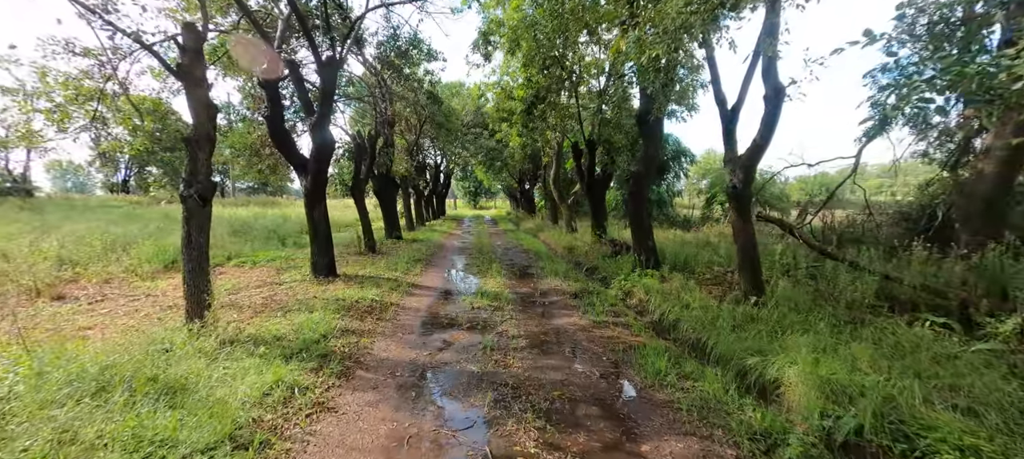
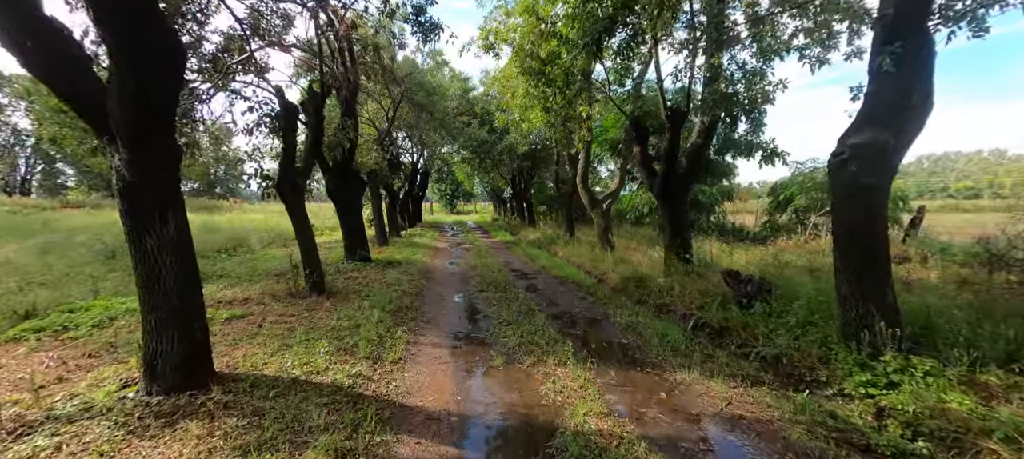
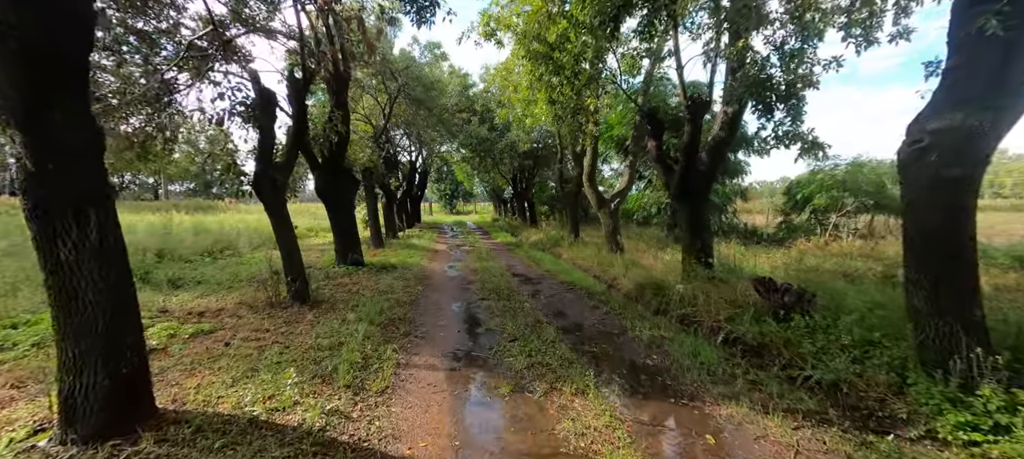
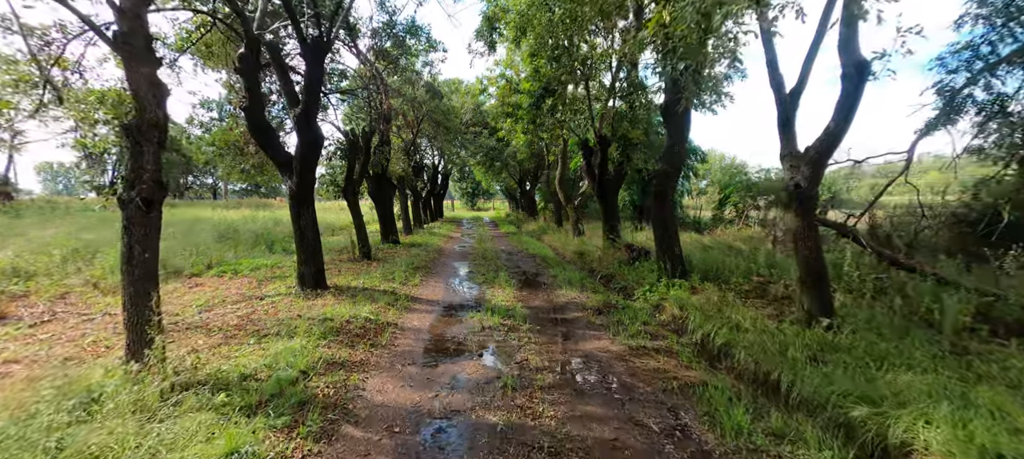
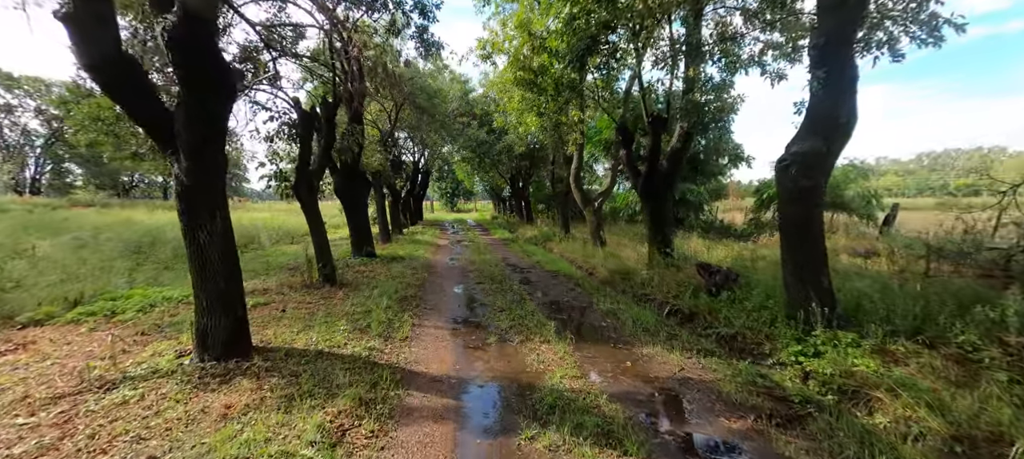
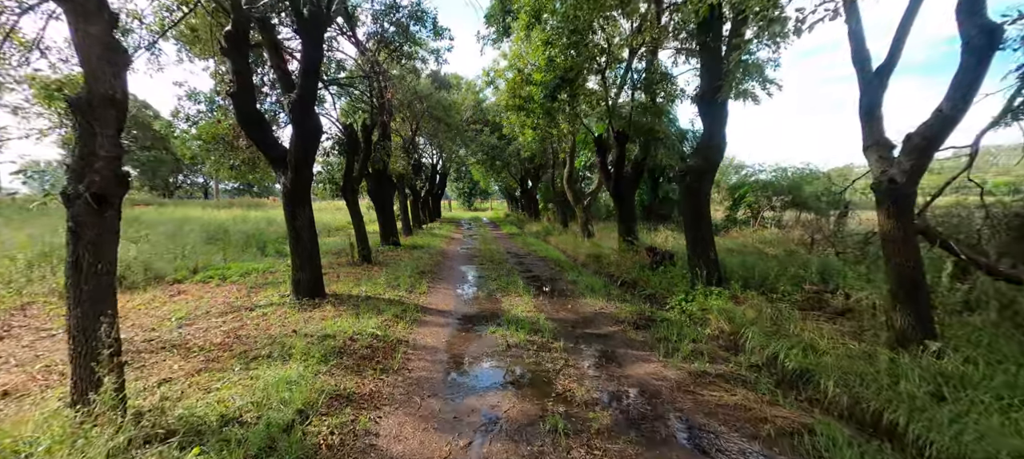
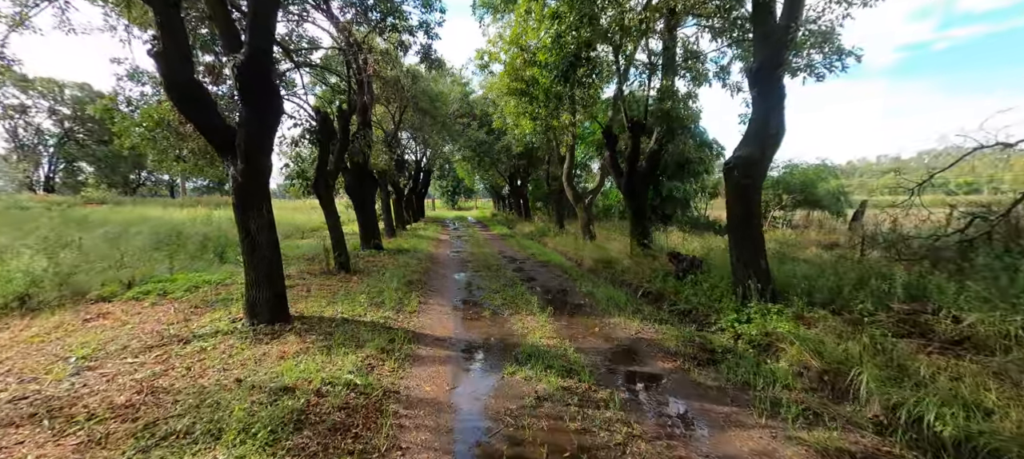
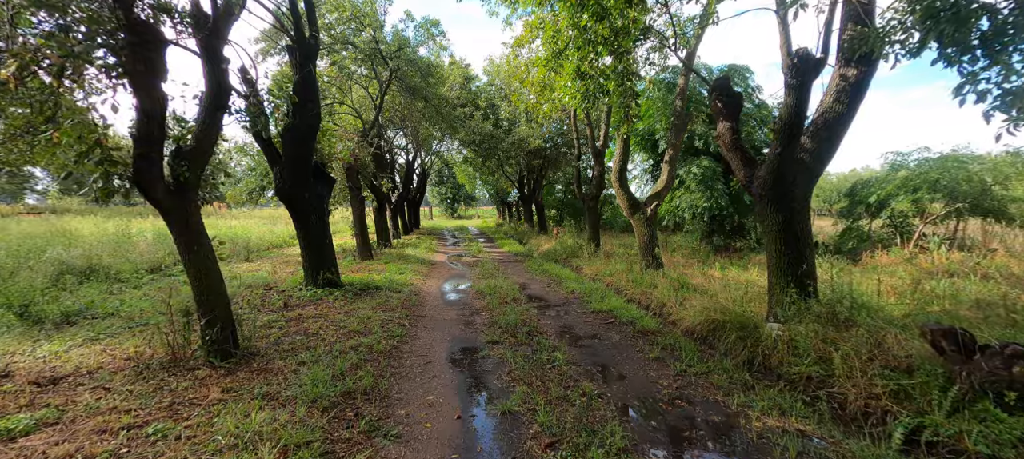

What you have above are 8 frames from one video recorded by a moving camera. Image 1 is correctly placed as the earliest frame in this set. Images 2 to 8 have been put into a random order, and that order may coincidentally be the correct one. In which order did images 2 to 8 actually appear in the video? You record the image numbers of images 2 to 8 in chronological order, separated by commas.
4, 6, 7, 5, 2, 3, 8
